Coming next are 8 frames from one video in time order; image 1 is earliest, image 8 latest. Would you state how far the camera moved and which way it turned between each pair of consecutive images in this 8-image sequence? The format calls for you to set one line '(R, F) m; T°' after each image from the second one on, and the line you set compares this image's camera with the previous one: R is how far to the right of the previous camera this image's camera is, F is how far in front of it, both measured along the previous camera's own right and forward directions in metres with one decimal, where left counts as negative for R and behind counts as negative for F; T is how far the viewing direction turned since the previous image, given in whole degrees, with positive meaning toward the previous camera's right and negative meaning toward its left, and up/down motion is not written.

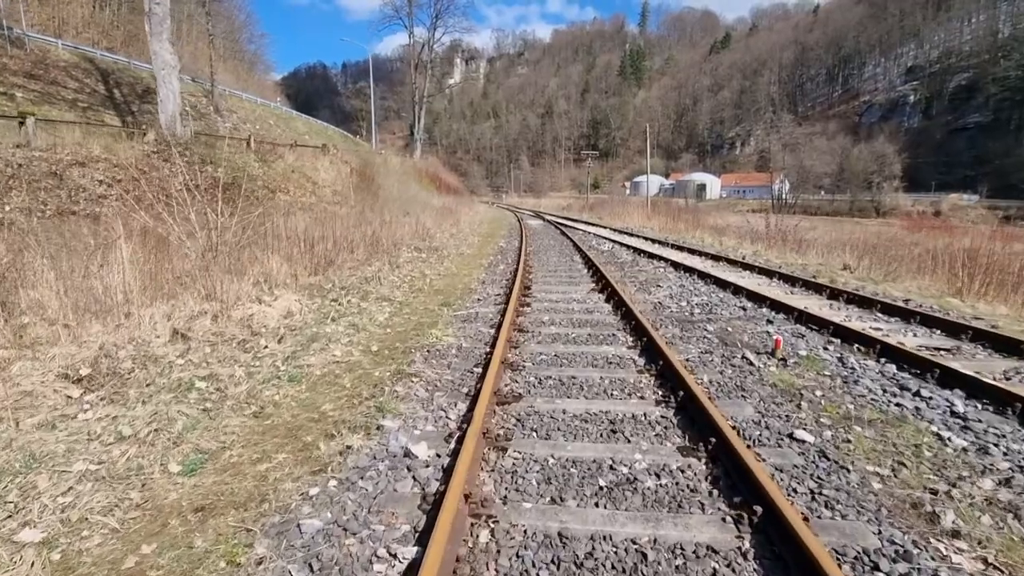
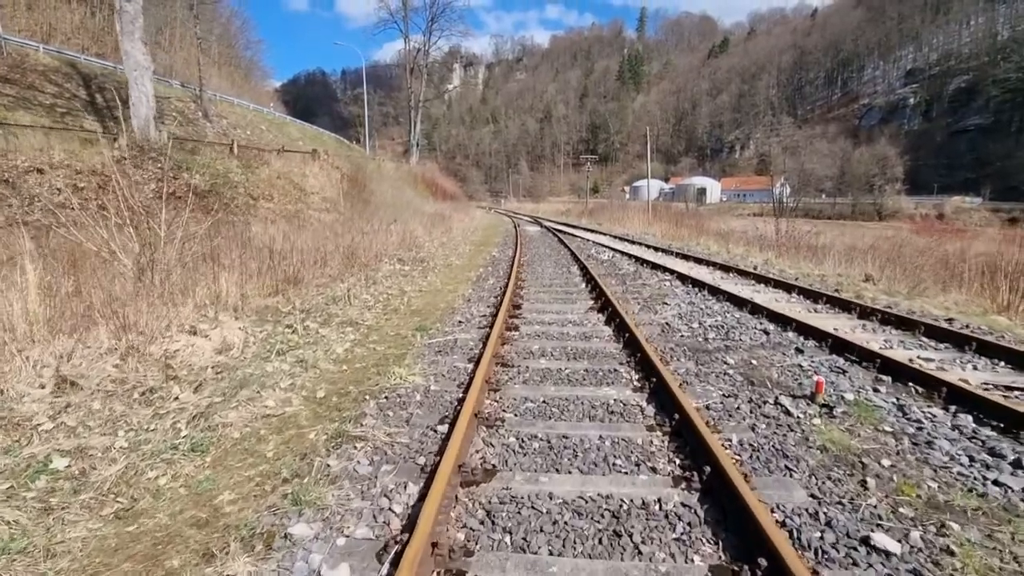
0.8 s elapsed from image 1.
(+0.2, +1.0) m; 0°
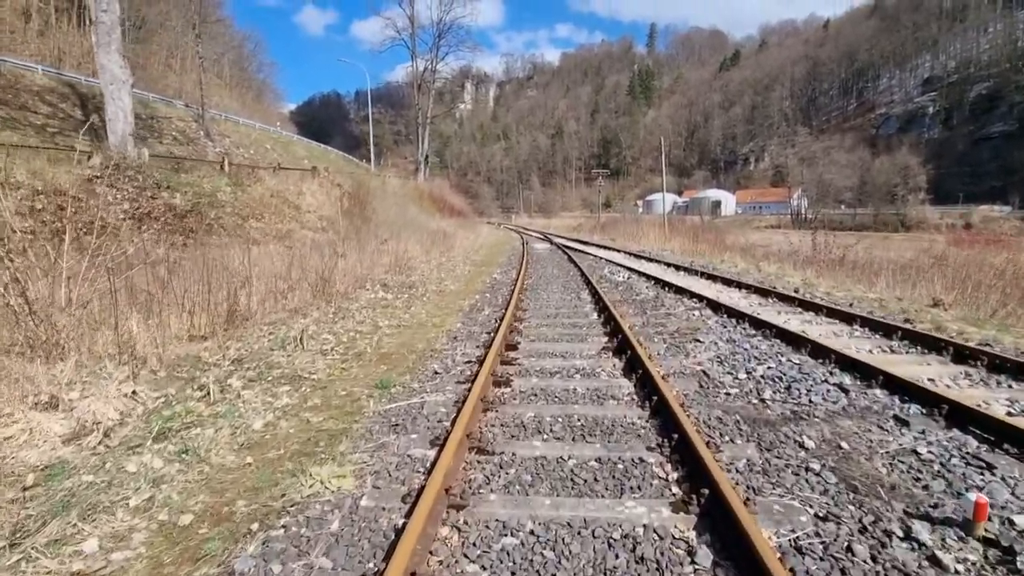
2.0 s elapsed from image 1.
(+0.3, +1.5) m; -2°
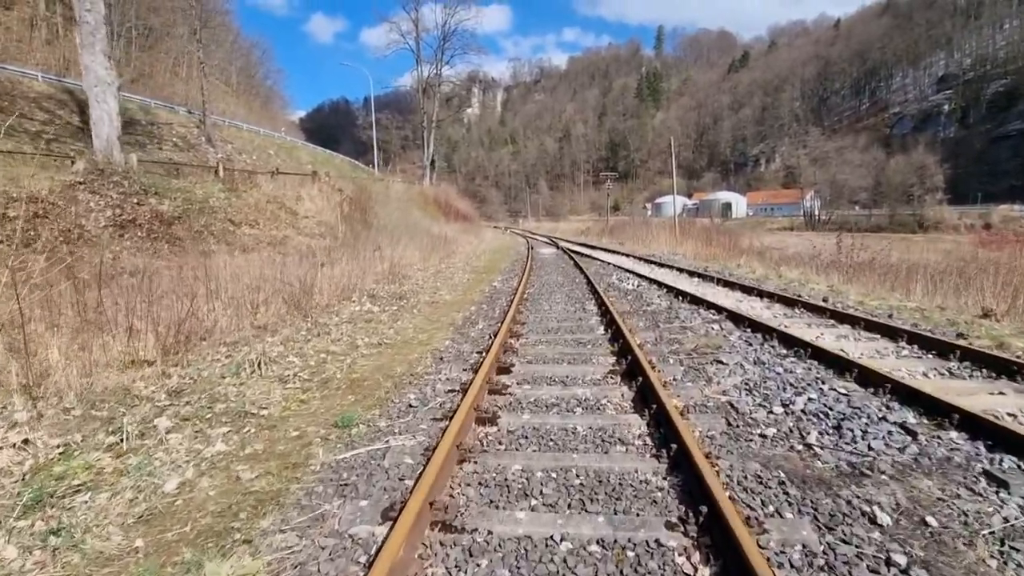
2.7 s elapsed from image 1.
(+0.2, +0.8) m; -1°
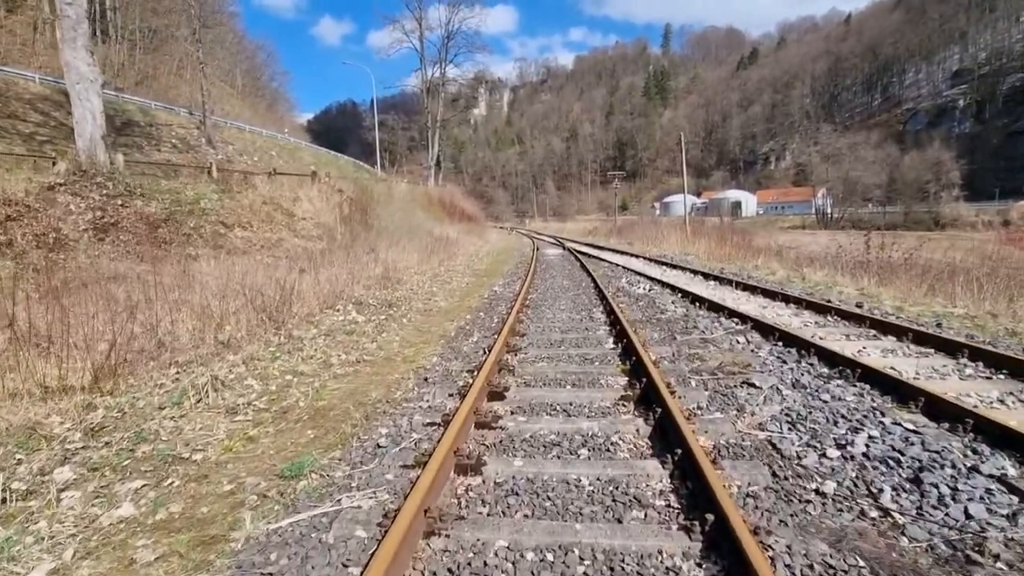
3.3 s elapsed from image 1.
(+0.1, +0.8) m; -1°
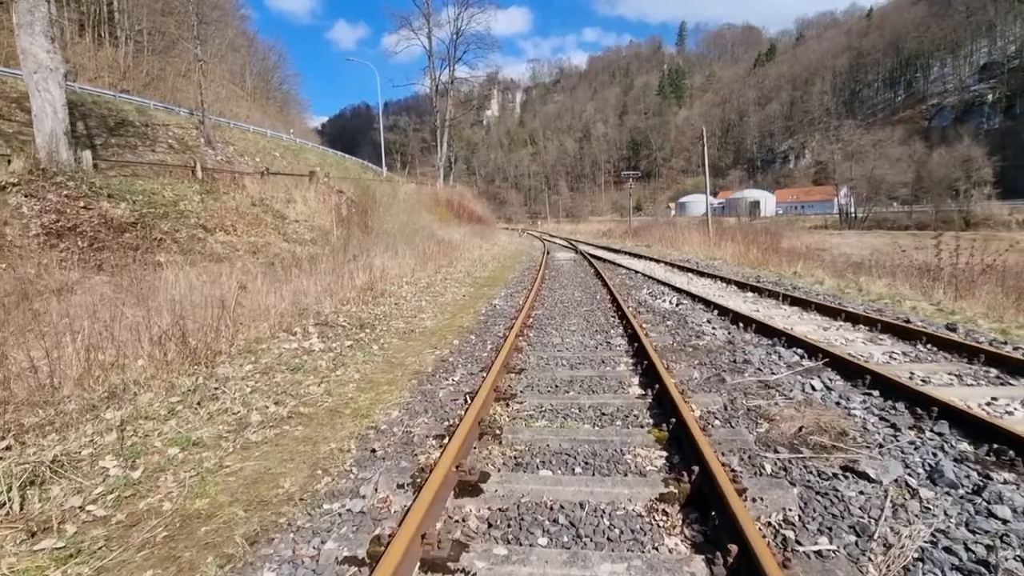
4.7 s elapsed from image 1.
(+0.2, +1.6) m; -2°
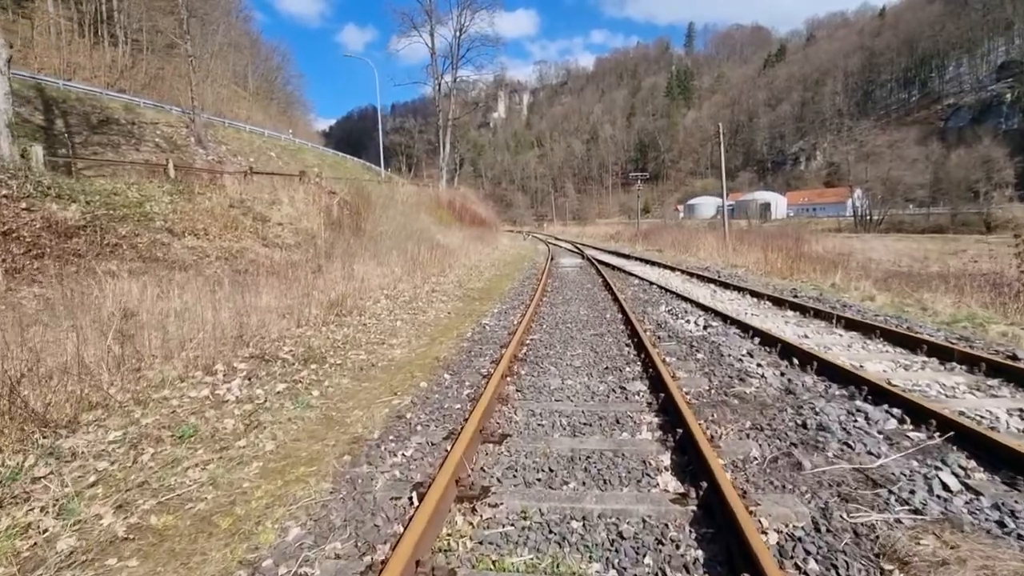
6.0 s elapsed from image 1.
(+0.2, +1.5) m; -1°
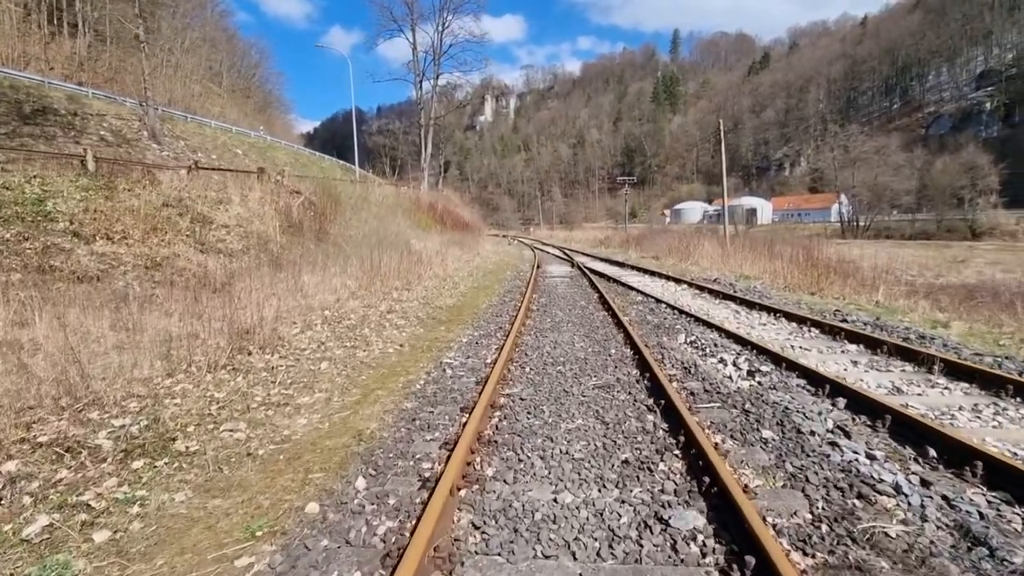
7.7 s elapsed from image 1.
(+0.2, +2.1) m; +2°
